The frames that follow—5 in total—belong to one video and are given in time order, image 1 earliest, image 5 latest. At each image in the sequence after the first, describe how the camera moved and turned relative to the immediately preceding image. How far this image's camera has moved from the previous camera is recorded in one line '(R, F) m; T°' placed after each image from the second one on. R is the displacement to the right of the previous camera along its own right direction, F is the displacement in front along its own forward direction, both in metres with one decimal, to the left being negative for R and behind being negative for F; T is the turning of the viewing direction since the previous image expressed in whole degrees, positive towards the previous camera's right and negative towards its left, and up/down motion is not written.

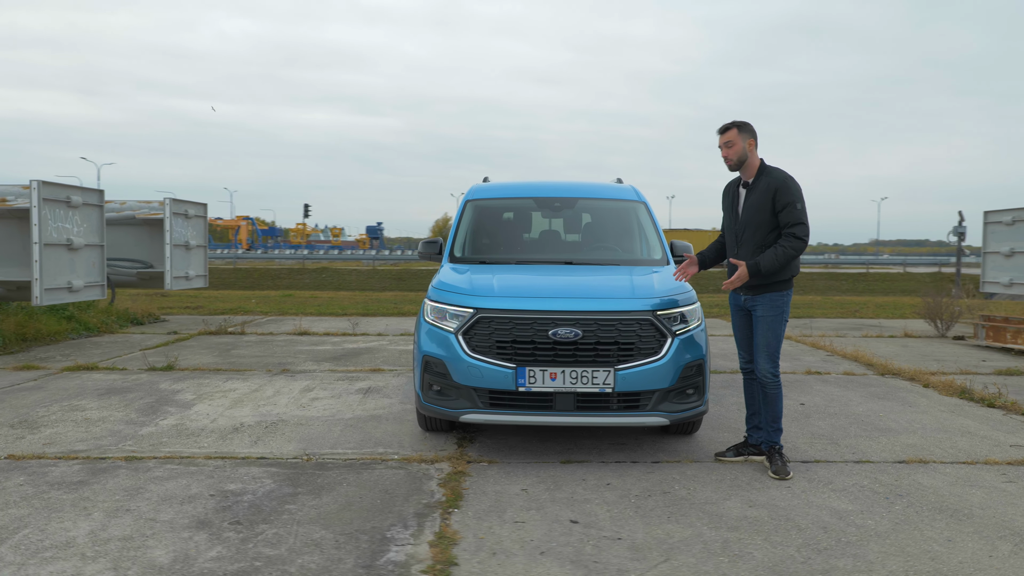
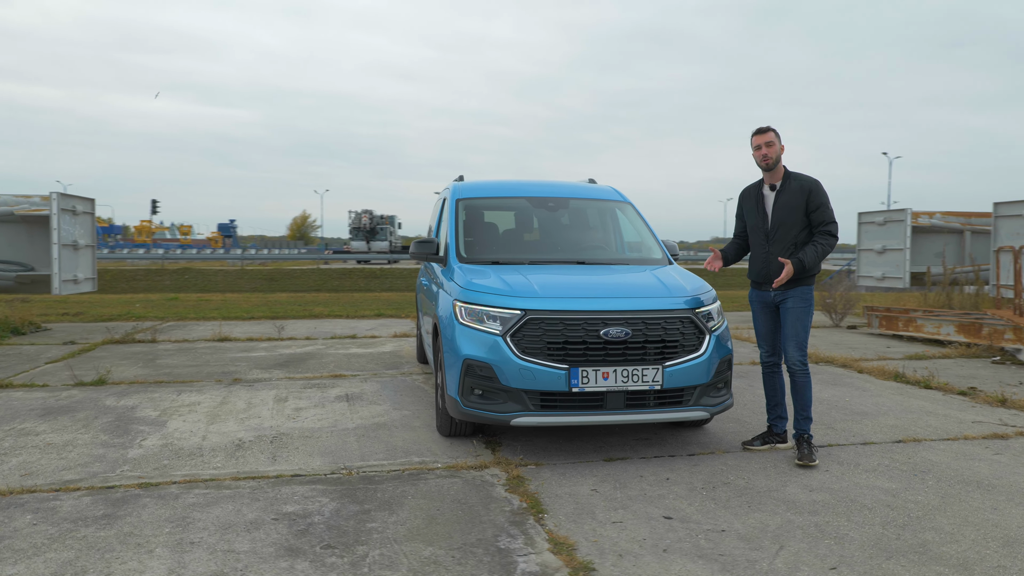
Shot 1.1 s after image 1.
(-1.0, +0.1) m; +11°
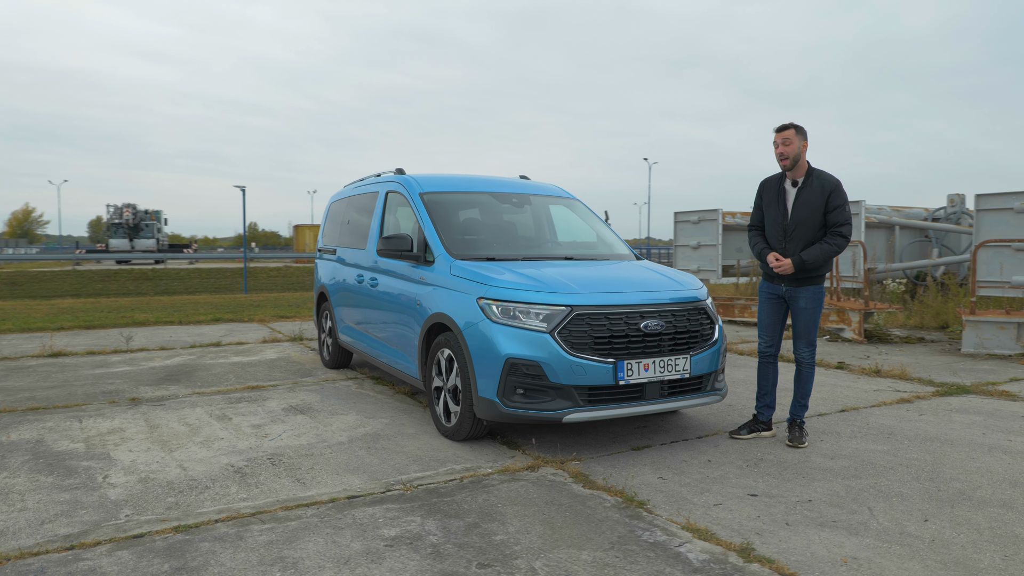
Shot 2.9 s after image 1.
(-1.4, +0.3) m; +18°
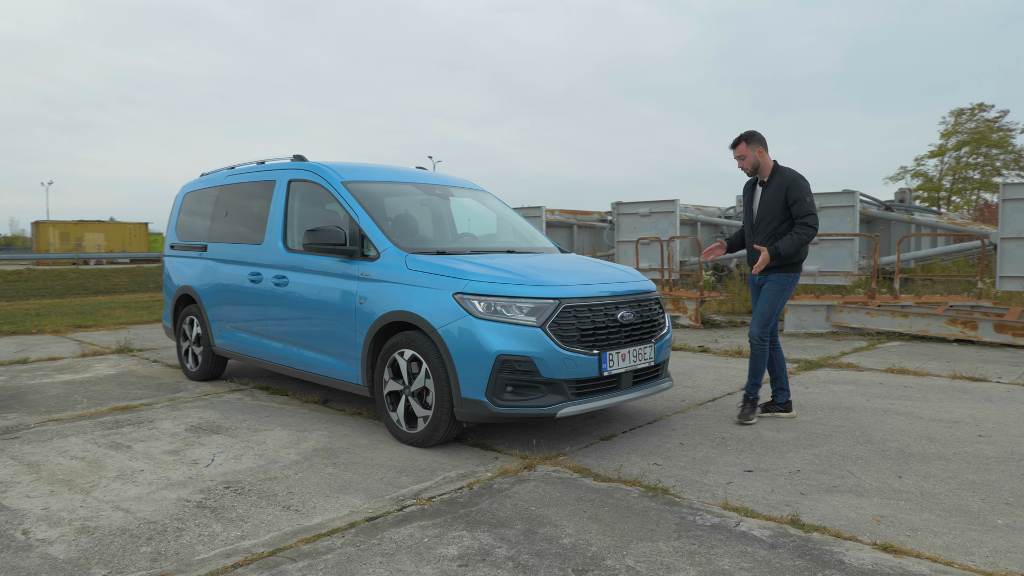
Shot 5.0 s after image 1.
(-1.1, +0.3) m; +18°
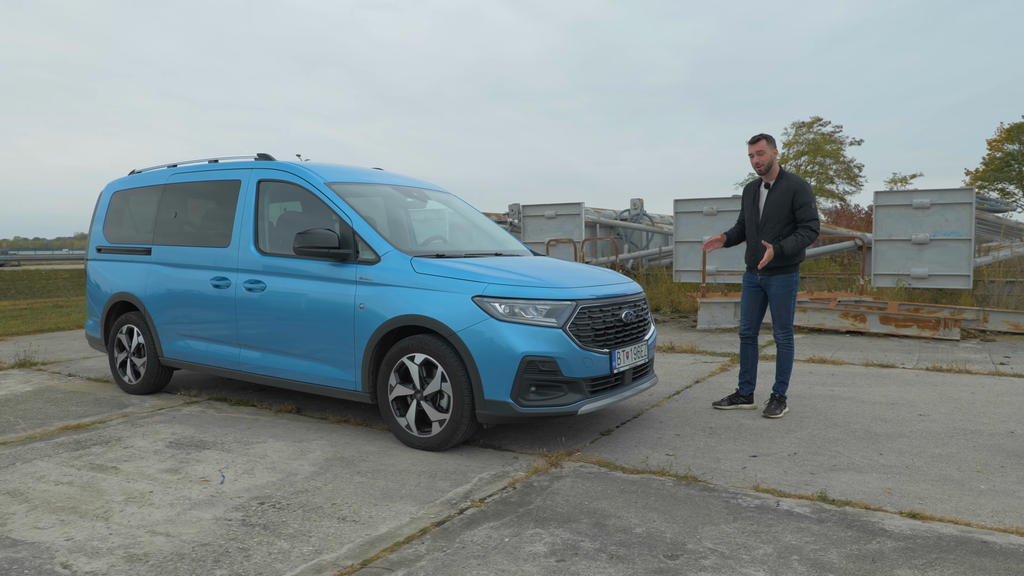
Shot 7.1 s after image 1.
(-0.8, 0.0) m; +11°
